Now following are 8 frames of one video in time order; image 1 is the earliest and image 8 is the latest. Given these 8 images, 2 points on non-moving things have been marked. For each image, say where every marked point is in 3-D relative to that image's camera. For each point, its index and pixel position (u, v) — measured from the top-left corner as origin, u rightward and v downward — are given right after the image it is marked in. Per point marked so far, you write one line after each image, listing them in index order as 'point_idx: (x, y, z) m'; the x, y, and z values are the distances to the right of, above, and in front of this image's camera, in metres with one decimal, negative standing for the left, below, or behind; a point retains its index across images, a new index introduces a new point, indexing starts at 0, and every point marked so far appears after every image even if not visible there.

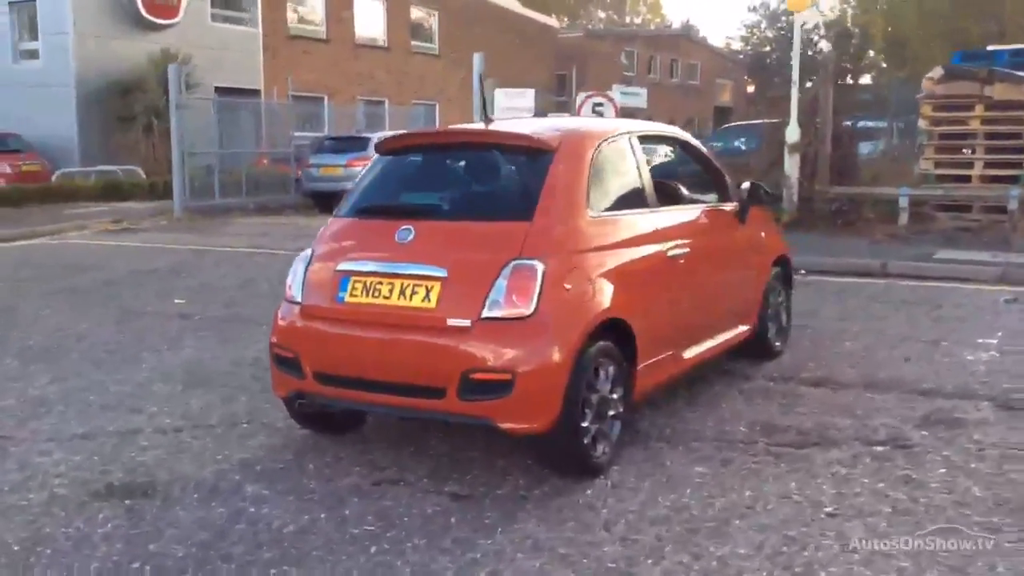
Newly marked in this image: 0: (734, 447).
0: (+1.2, -0.9, +5.3) m
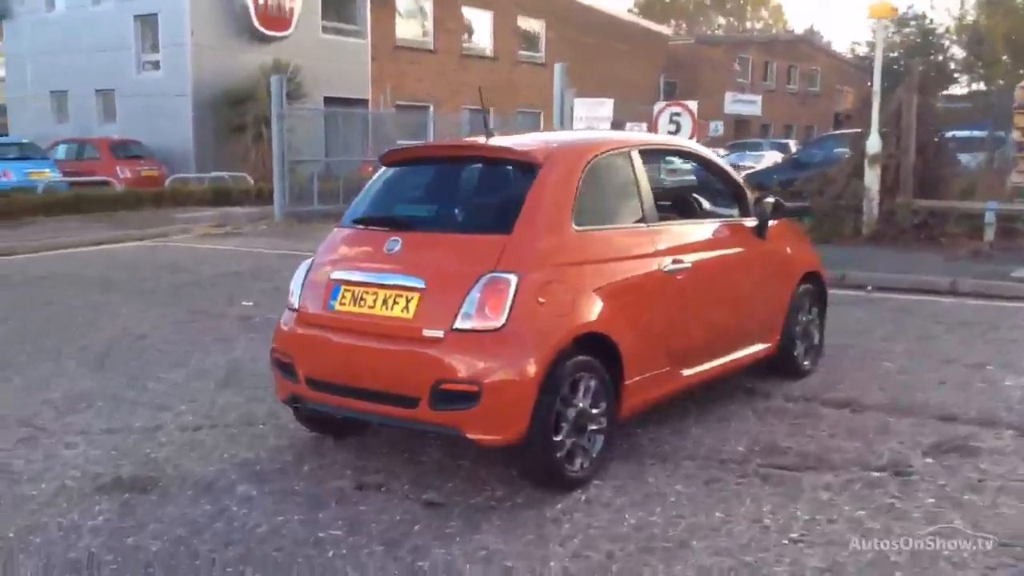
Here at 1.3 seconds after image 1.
0: (+1.1, -0.9, +5.2) m
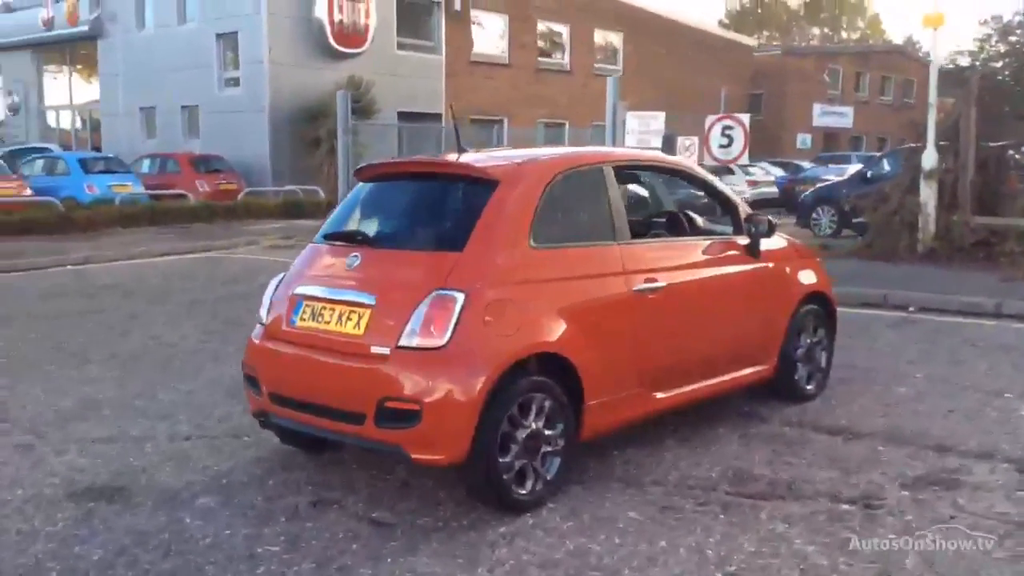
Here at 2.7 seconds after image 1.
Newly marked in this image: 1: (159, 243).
0: (+0.9, -1.0, +5.0) m
1: (-6.8, +0.9, +19.1) m
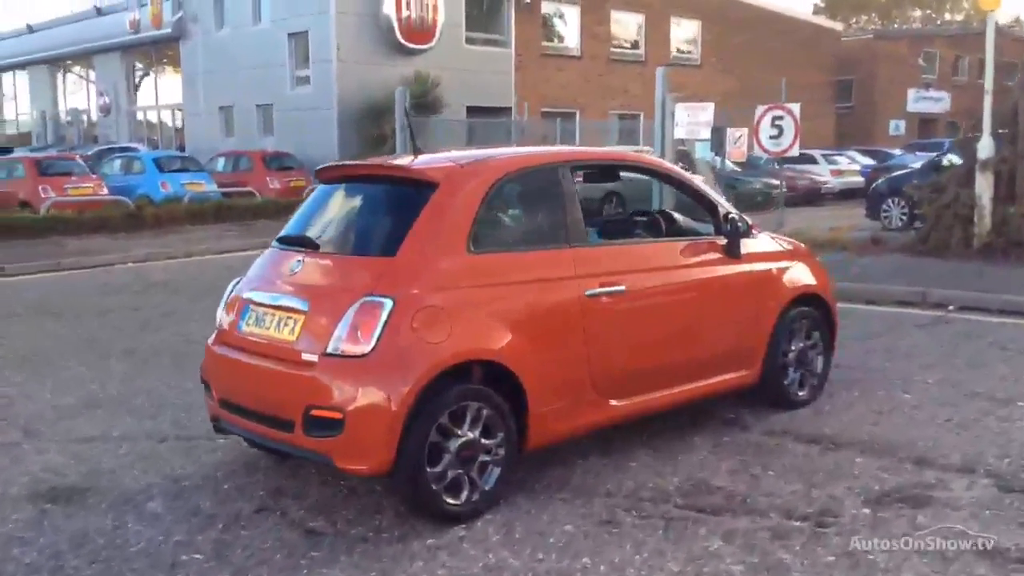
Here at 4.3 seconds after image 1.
0: (+0.6, -1.1, +4.9) m
1: (-5.7, +0.9, +19.6) m
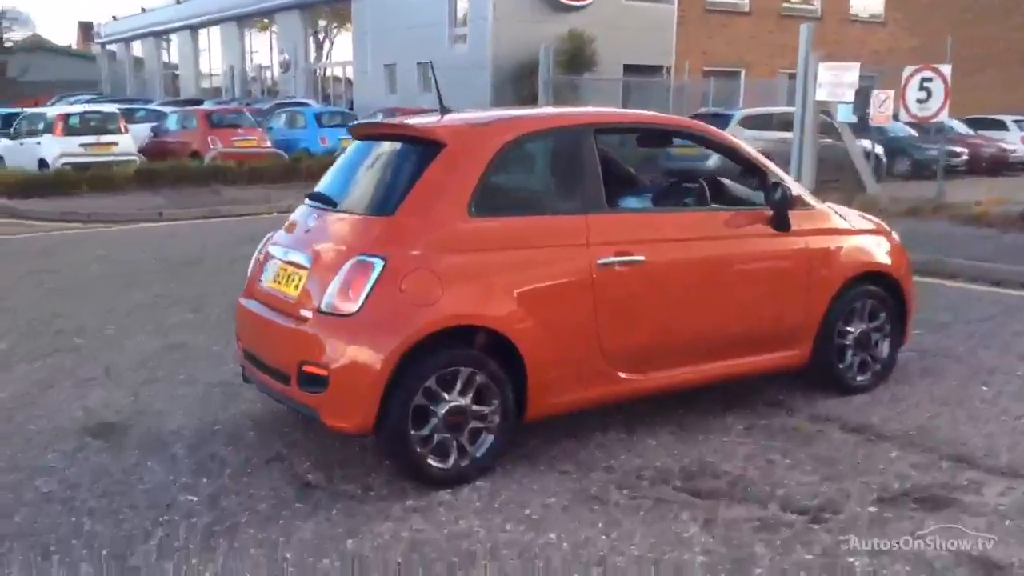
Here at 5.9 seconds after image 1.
0: (+0.5, -0.9, +4.7) m
1: (-3.0, +1.9, +20.2) m
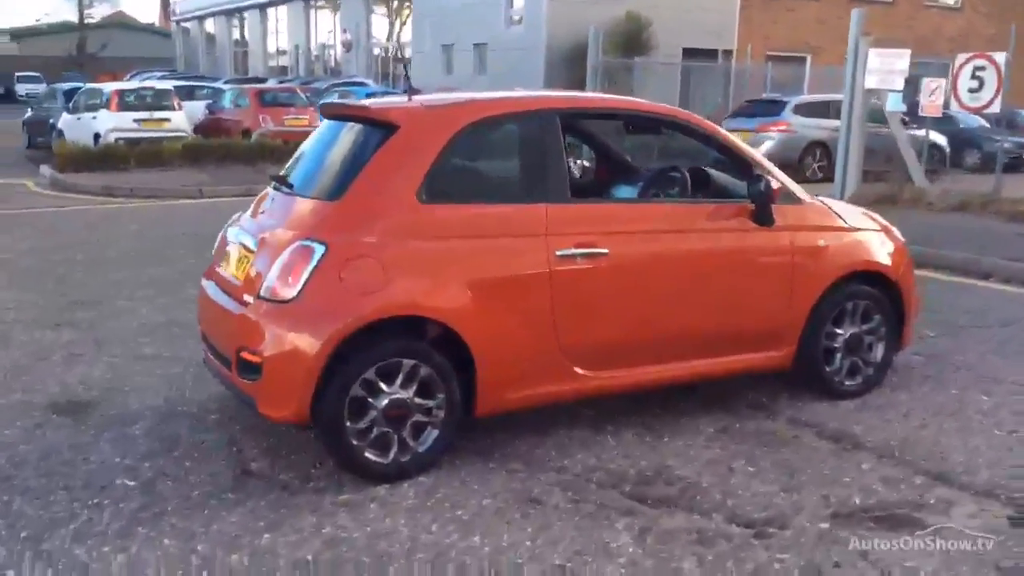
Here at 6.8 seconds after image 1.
0: (+0.3, -0.9, +4.5) m
1: (-2.1, +2.3, +20.1) m
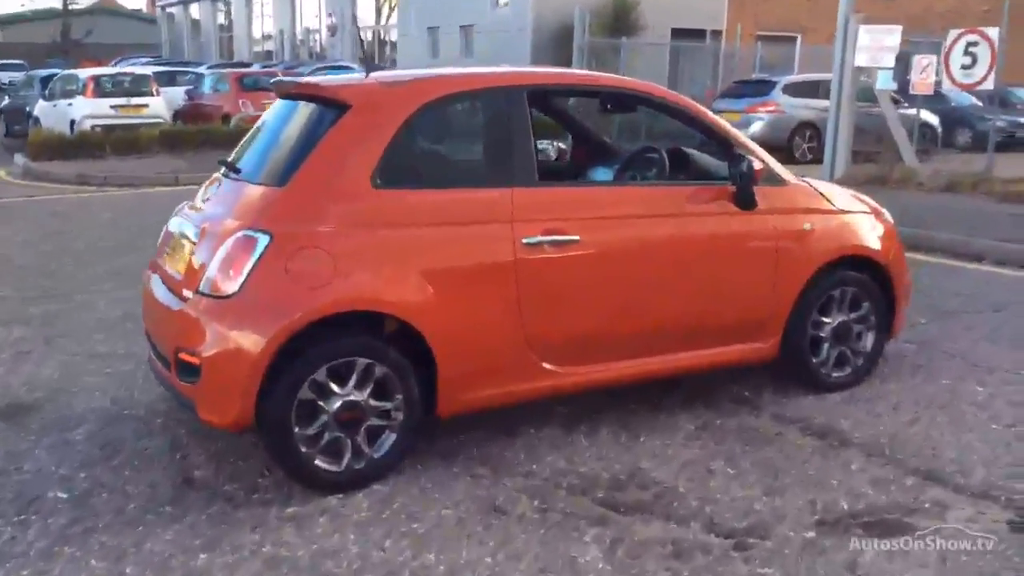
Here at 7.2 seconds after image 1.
0: (+0.1, -0.9, +4.2) m
1: (-2.4, +2.5, +19.7) m
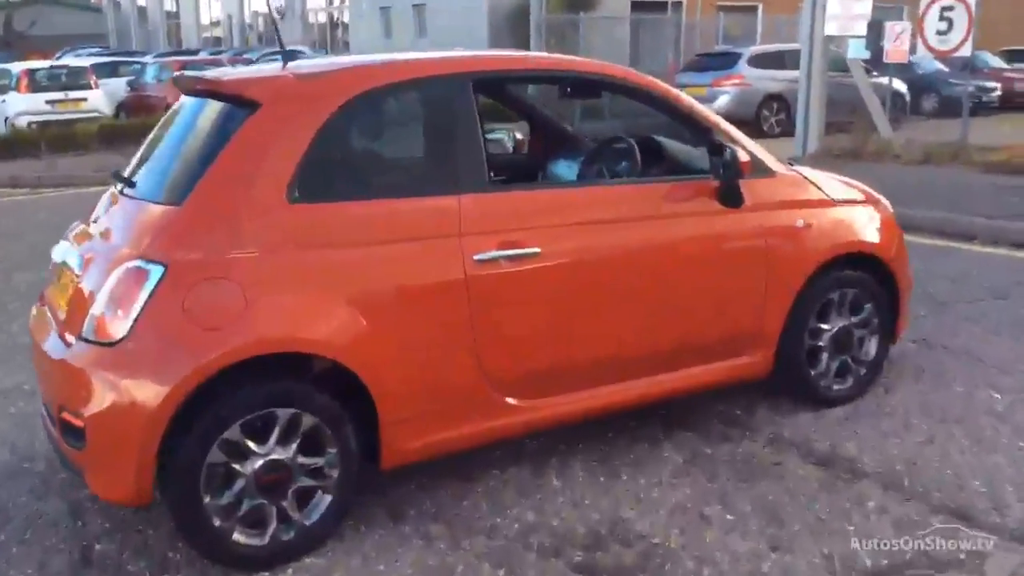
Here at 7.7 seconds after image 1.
0: (0.0, -1.0, +3.5) m
1: (-3.1, +2.7, +18.9) m
